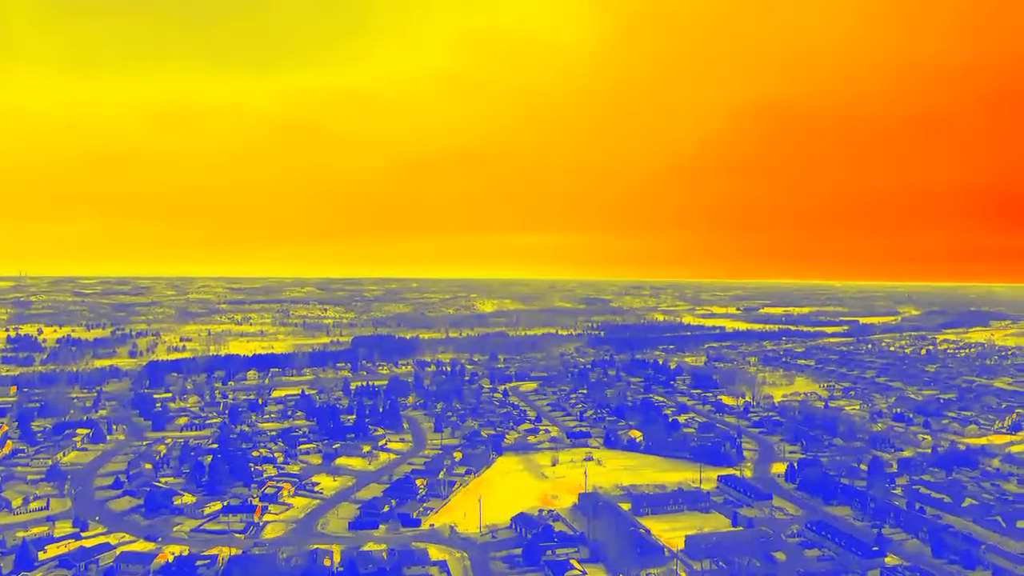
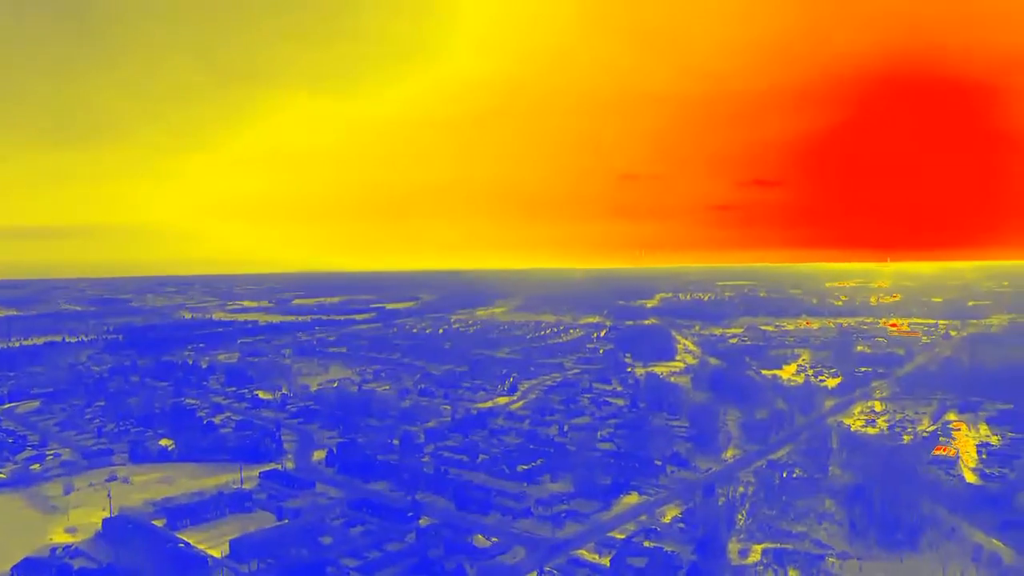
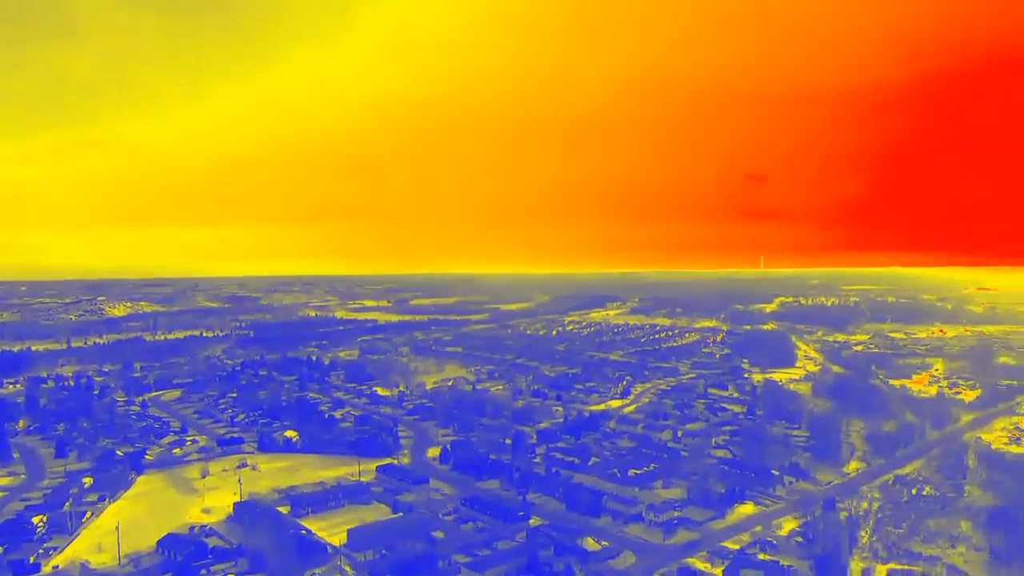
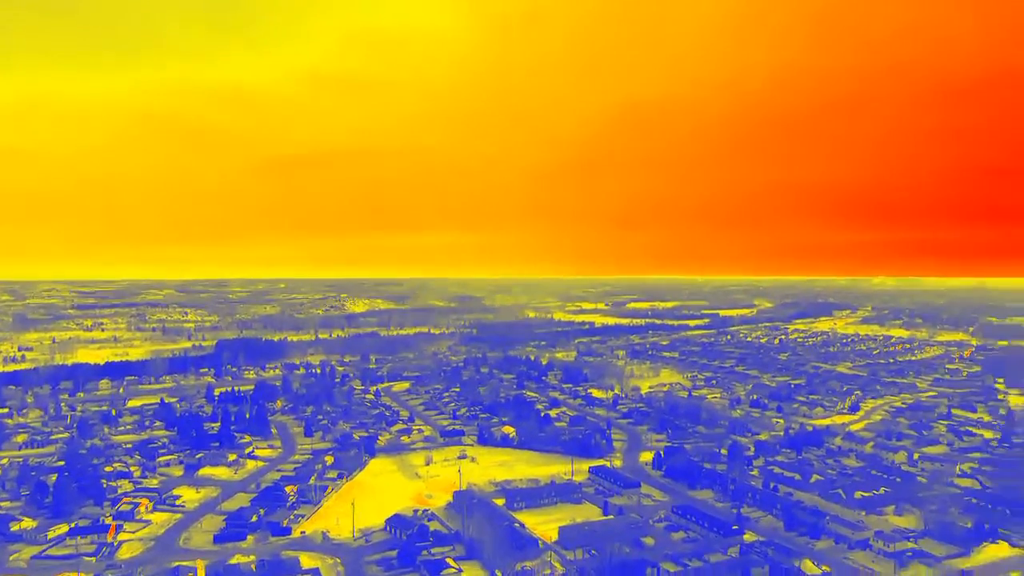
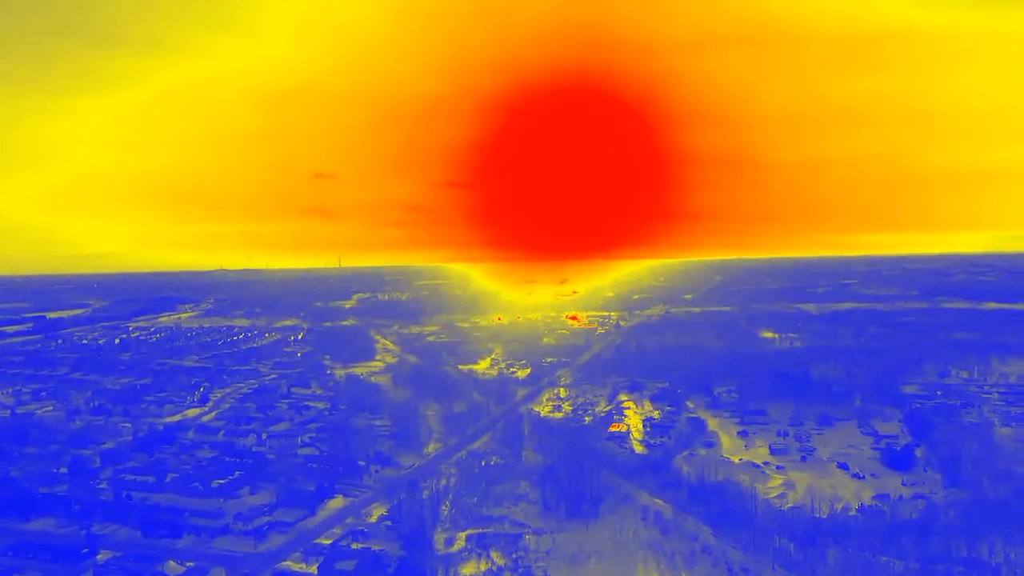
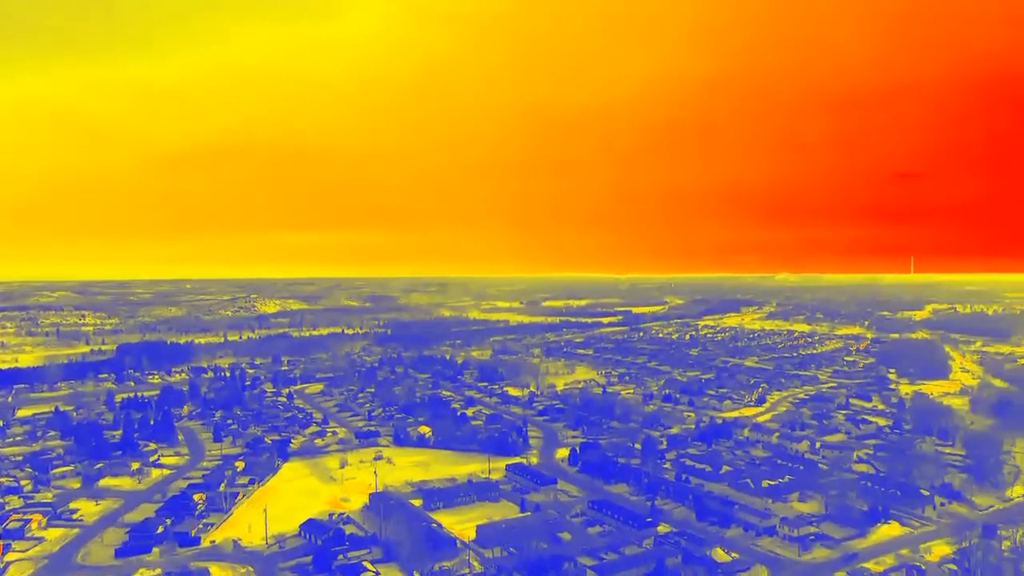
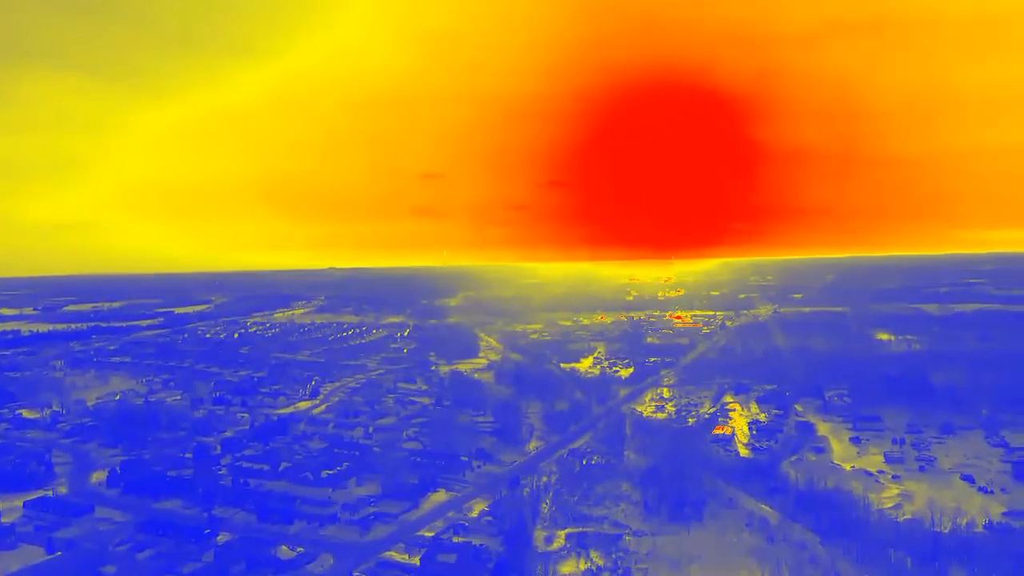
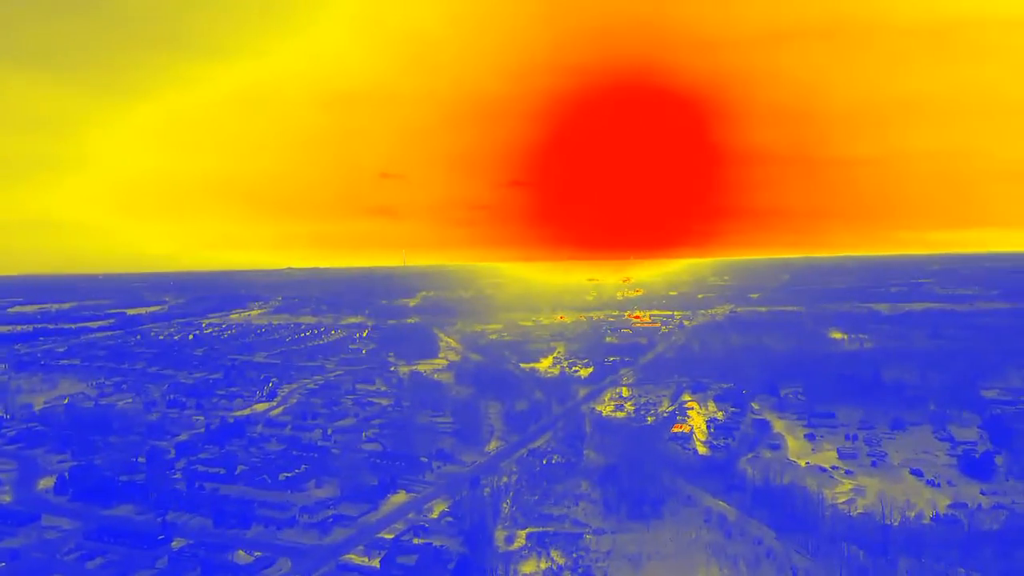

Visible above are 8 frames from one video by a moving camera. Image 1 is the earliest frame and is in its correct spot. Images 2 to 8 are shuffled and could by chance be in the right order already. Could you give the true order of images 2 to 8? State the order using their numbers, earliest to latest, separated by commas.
4, 6, 3, 2, 7, 8, 5
